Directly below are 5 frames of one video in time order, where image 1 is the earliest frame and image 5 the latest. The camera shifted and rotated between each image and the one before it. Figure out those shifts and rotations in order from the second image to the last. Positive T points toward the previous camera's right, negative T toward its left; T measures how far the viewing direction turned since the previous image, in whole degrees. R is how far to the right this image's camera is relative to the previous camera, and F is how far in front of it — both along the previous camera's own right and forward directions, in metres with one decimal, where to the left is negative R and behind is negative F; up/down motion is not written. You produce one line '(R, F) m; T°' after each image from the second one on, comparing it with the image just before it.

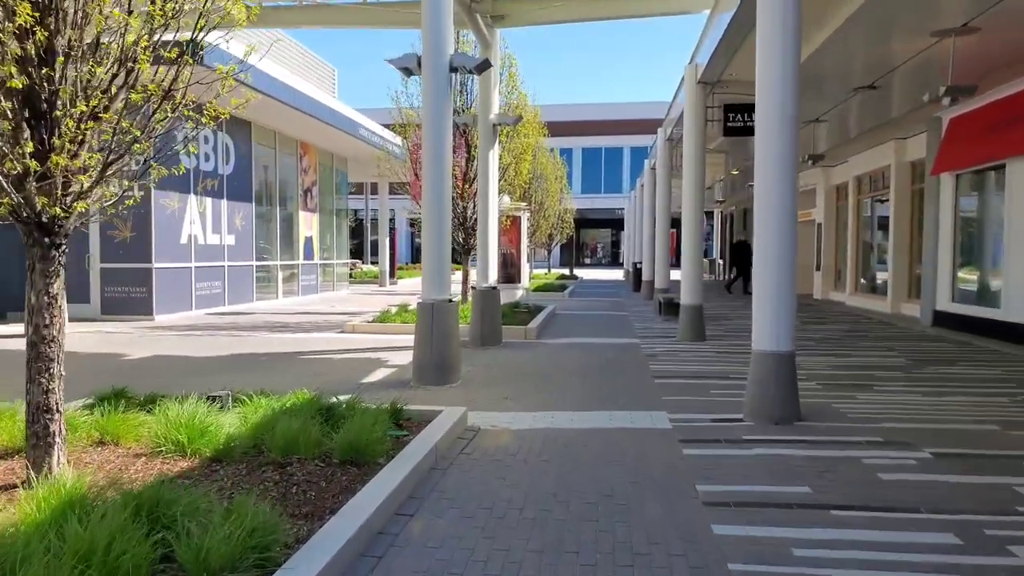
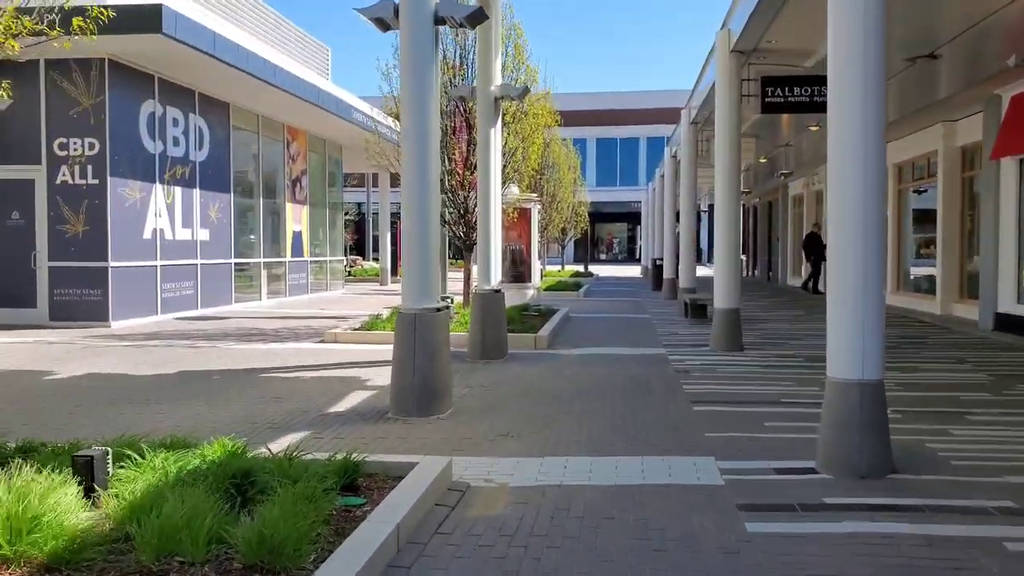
(+0.1, +1.7) m; -1°
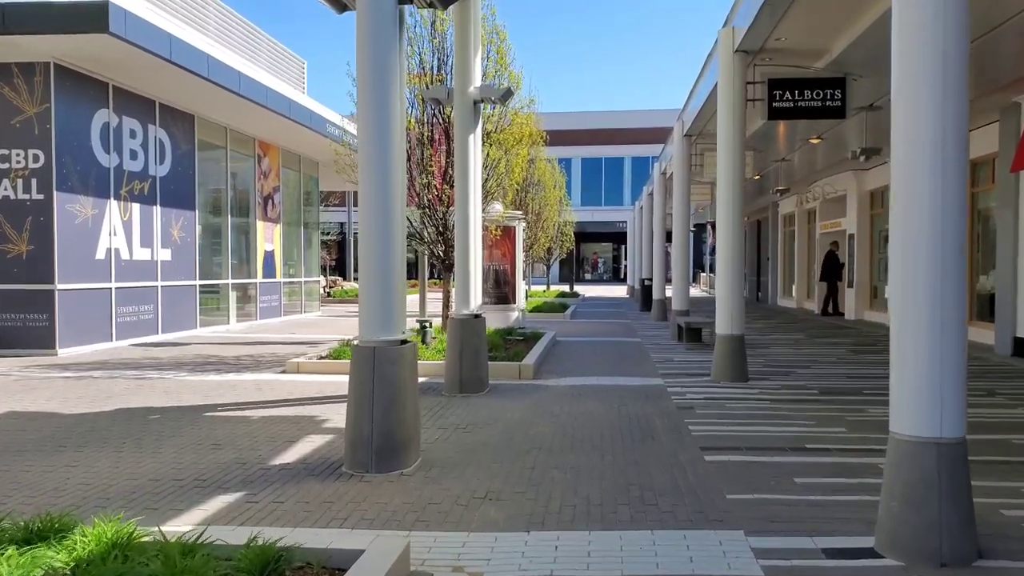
(0.0, +1.1) m; +1°
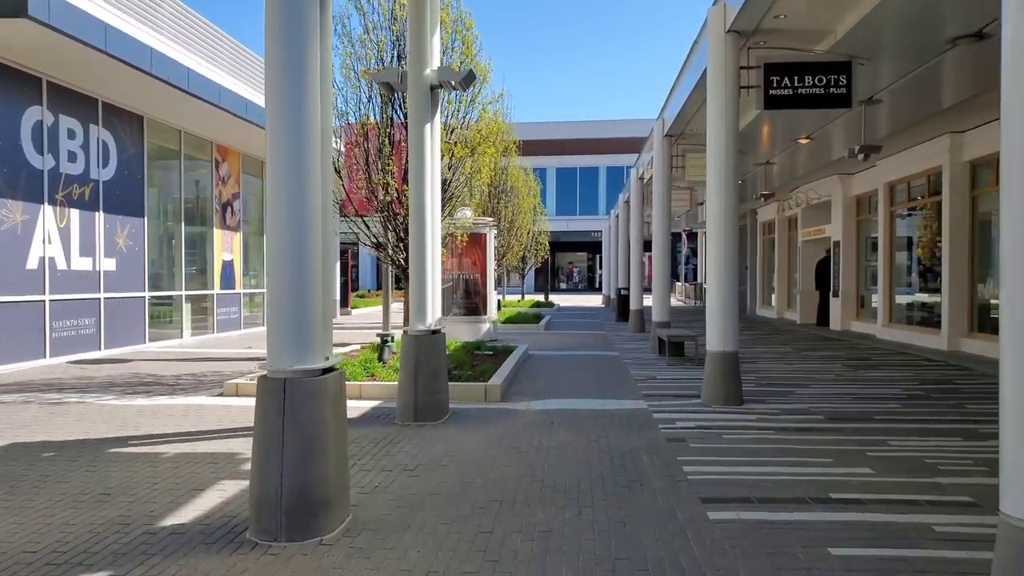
(+0.1, +1.2) m; +1°
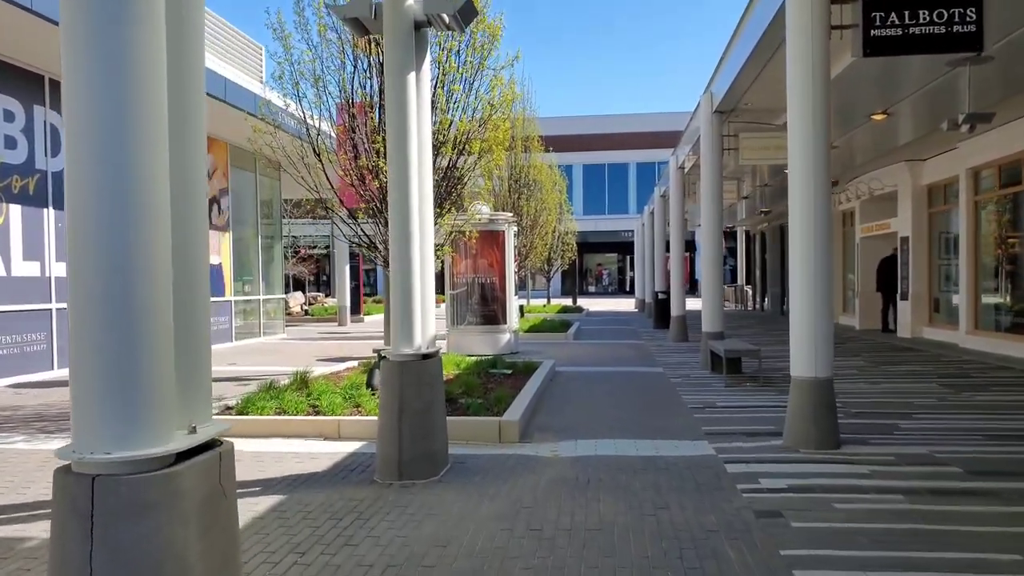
(0.0, +2.2) m; -1°
